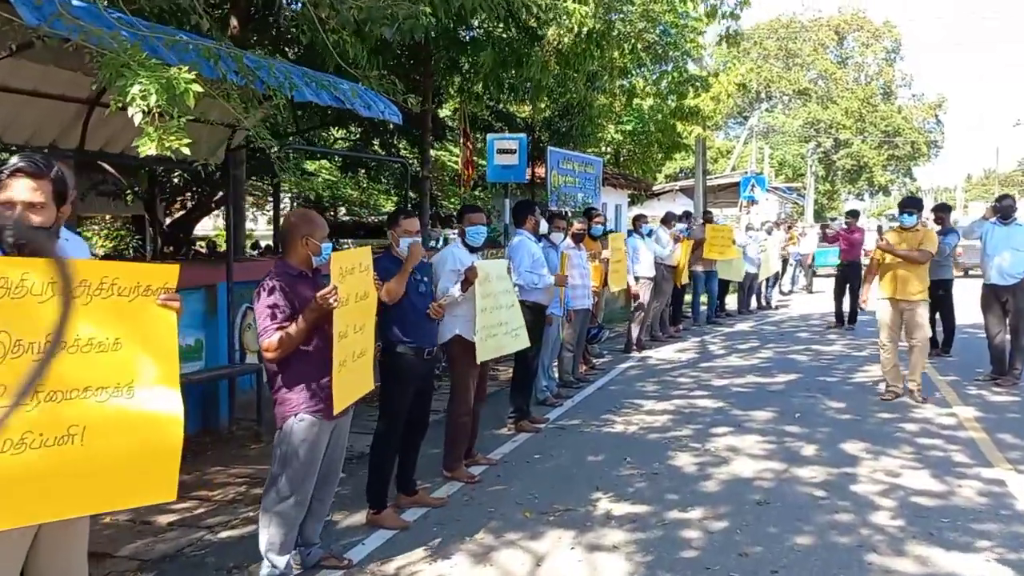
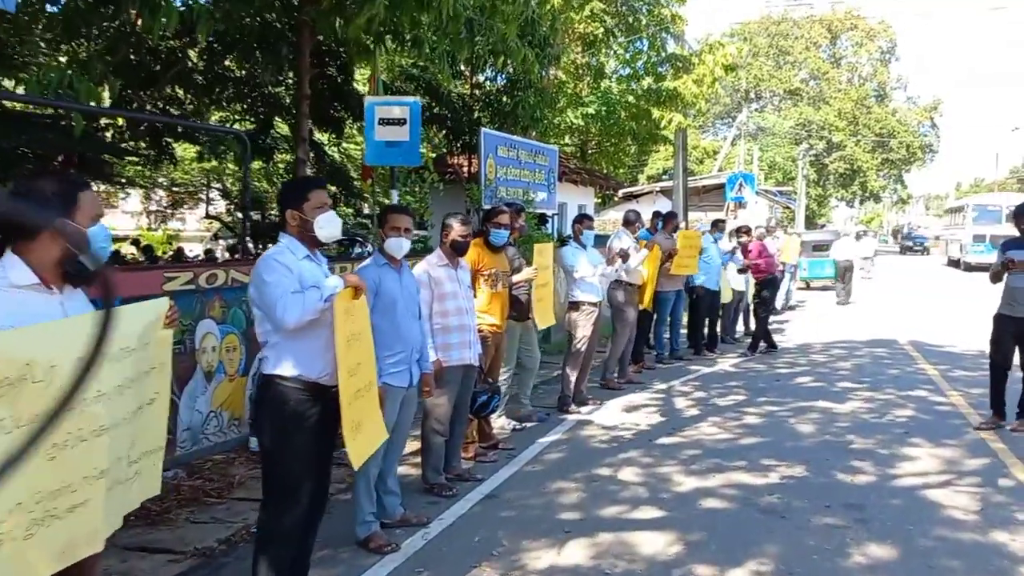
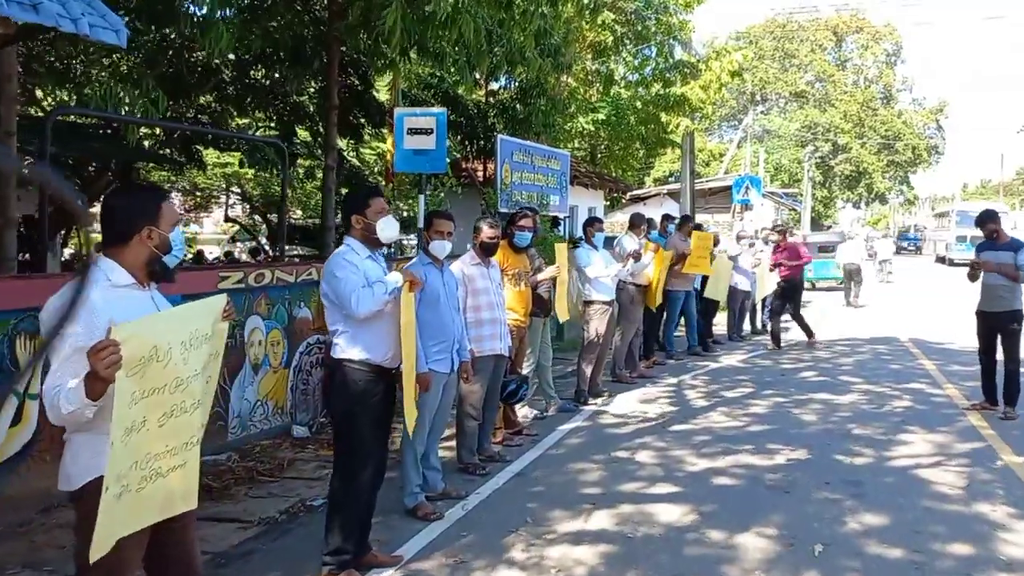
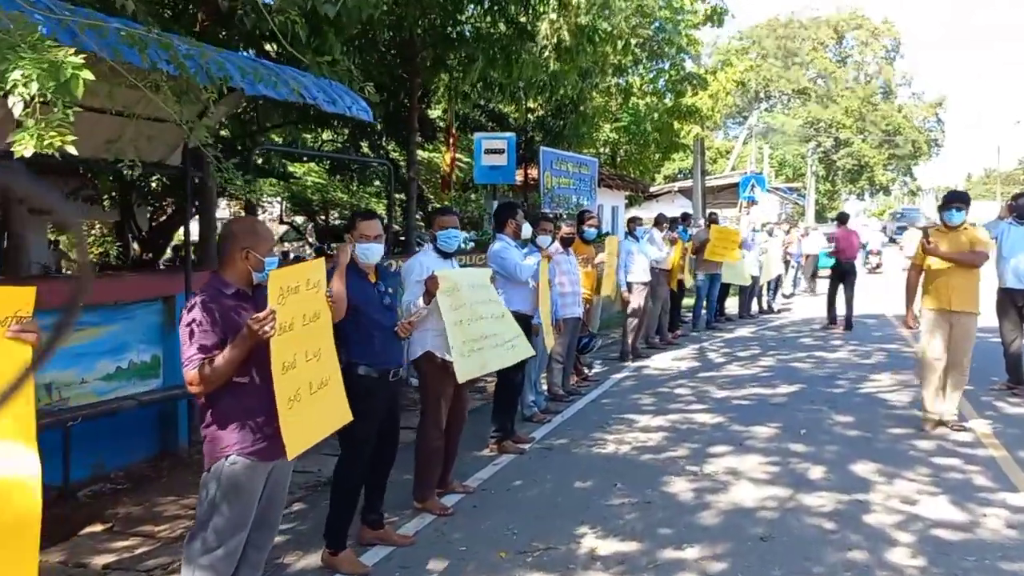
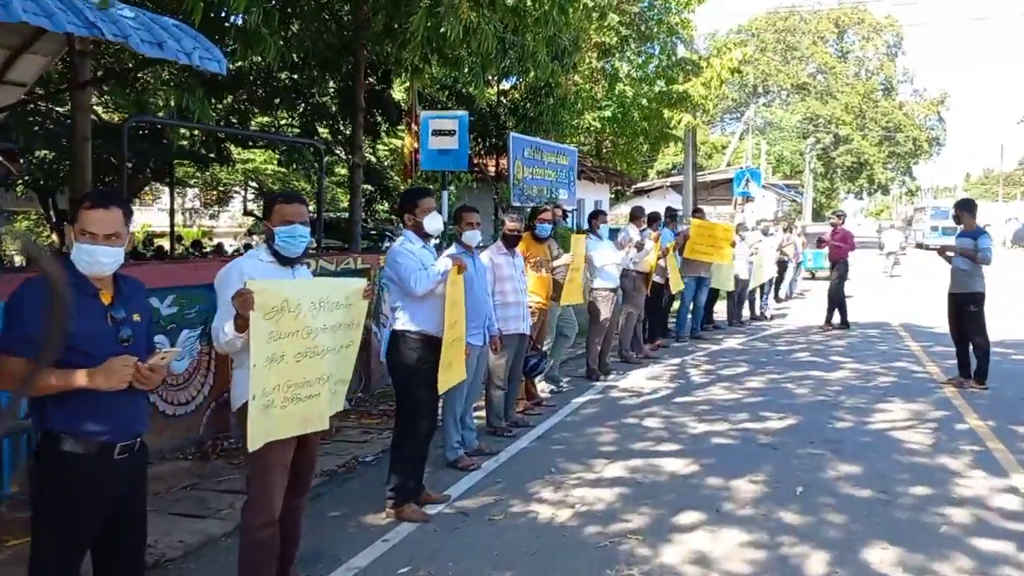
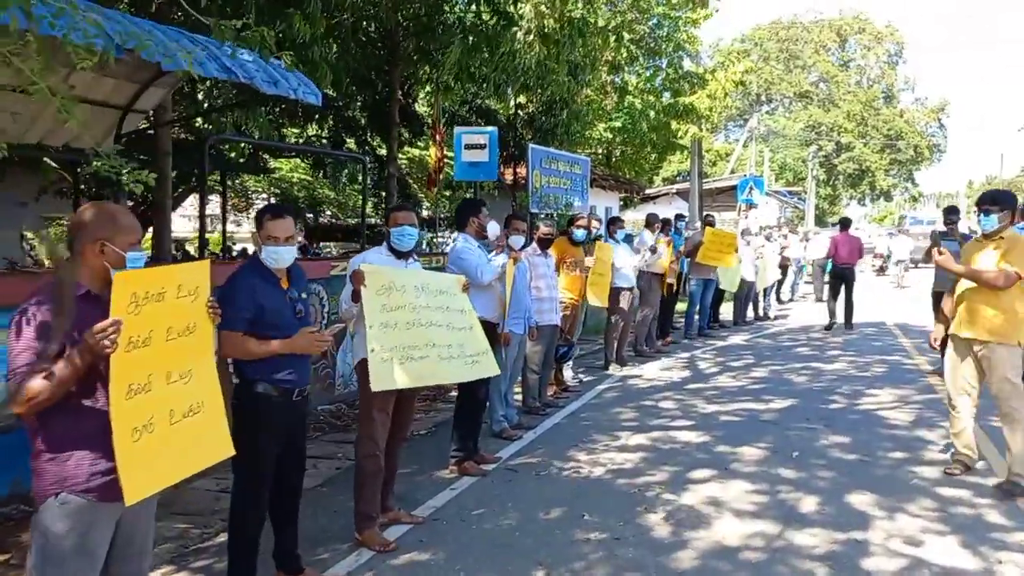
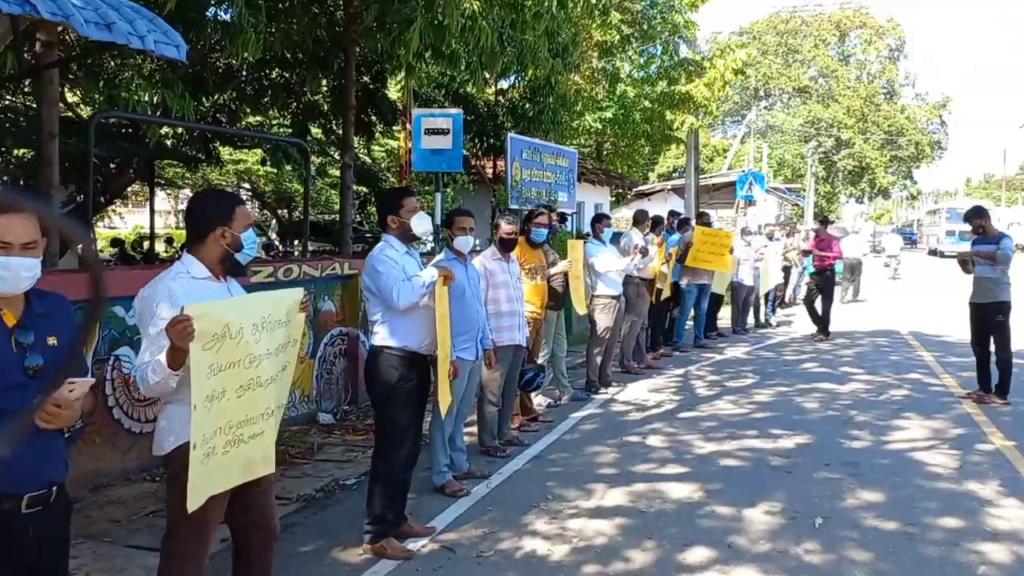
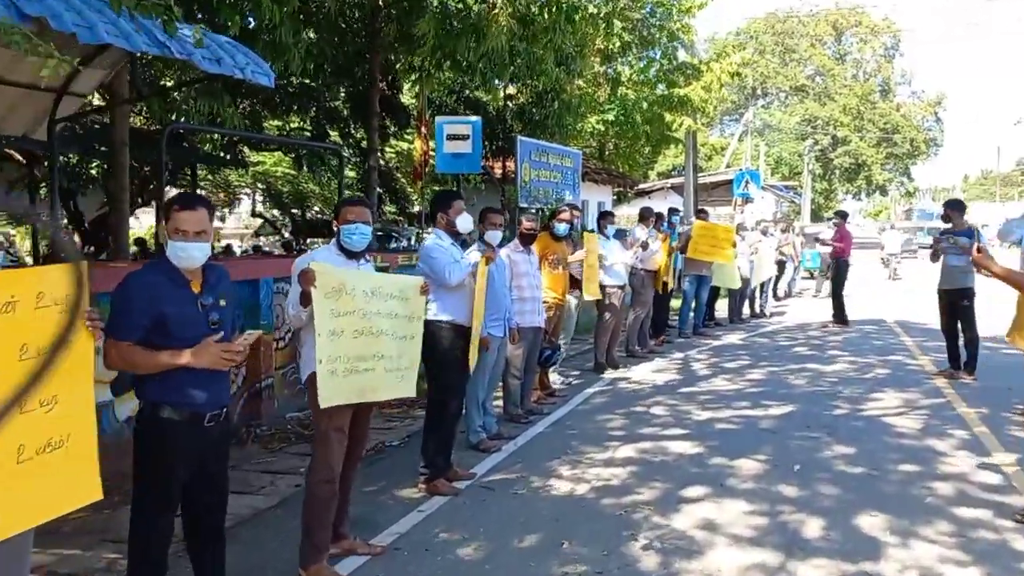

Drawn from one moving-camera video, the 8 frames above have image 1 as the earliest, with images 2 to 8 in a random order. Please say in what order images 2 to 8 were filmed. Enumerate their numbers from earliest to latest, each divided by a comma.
4, 6, 8, 5, 7, 3, 2
